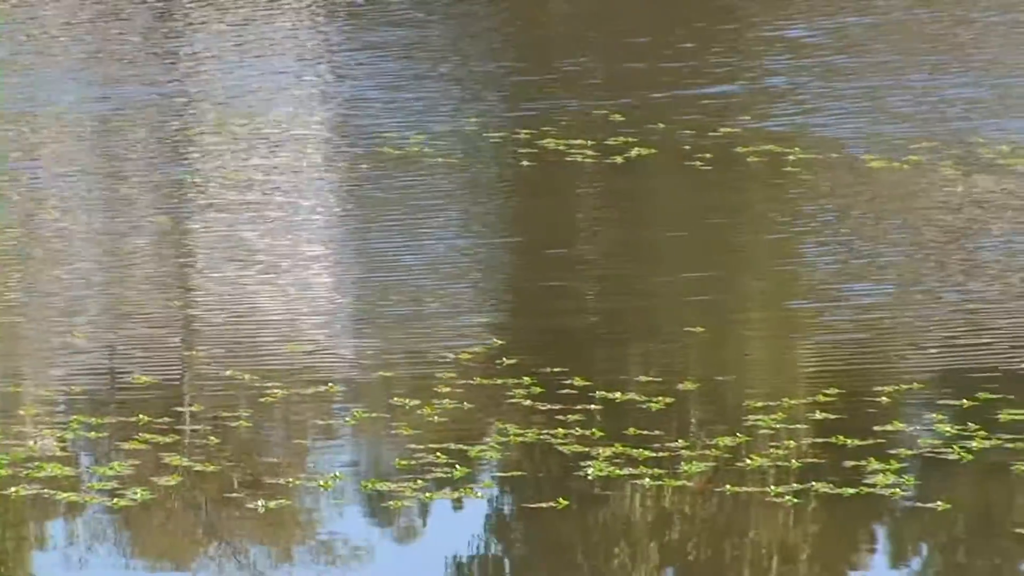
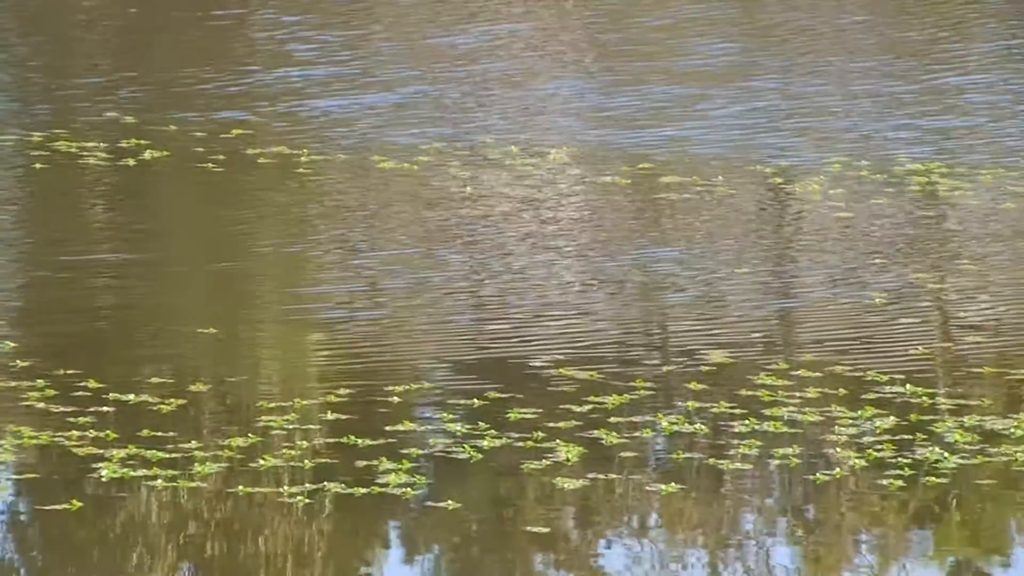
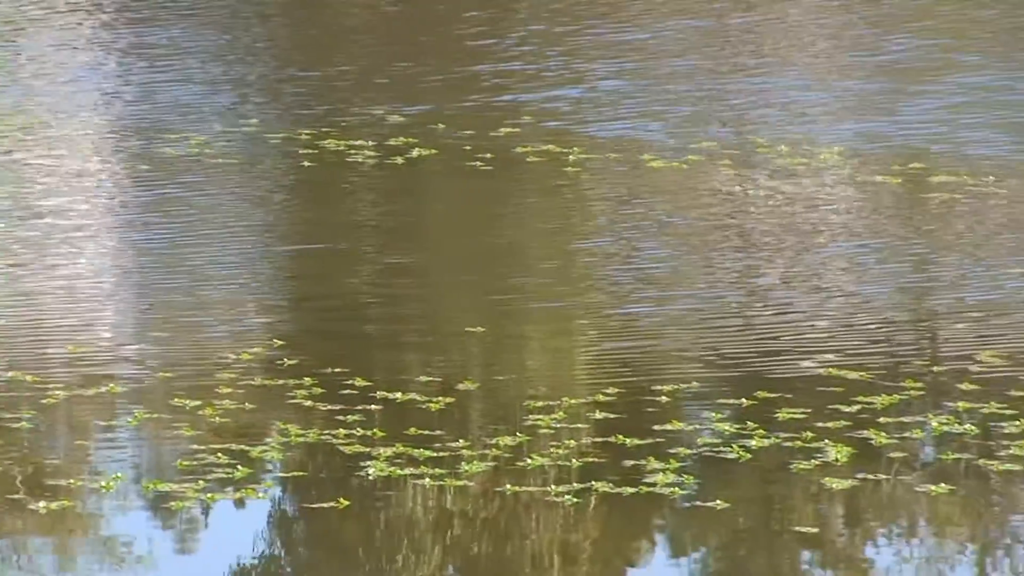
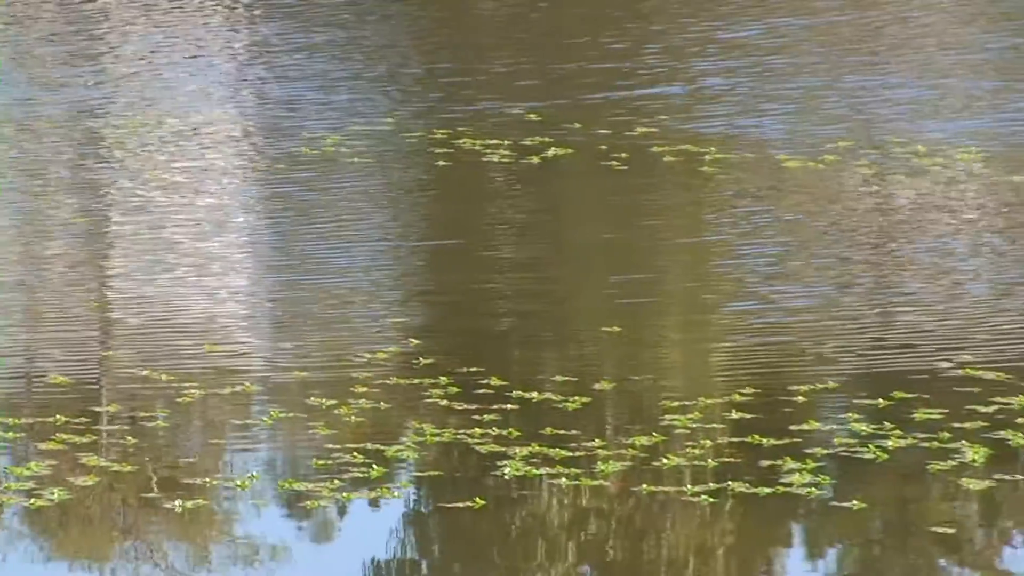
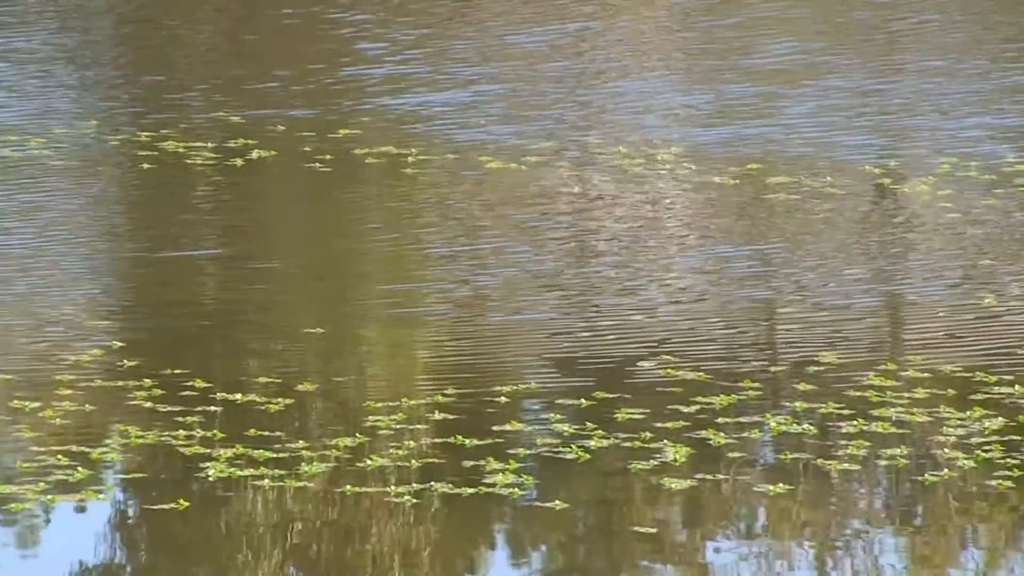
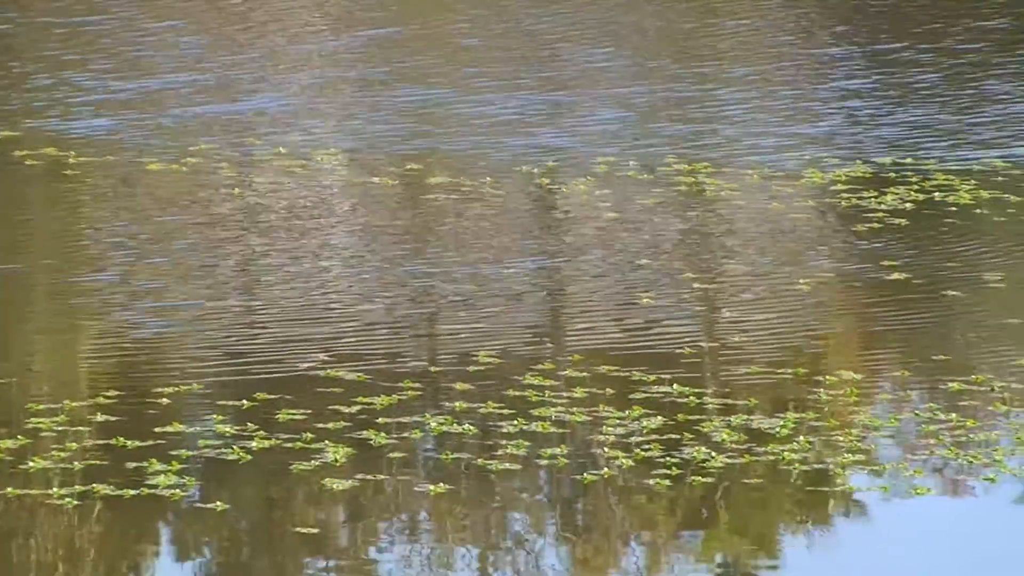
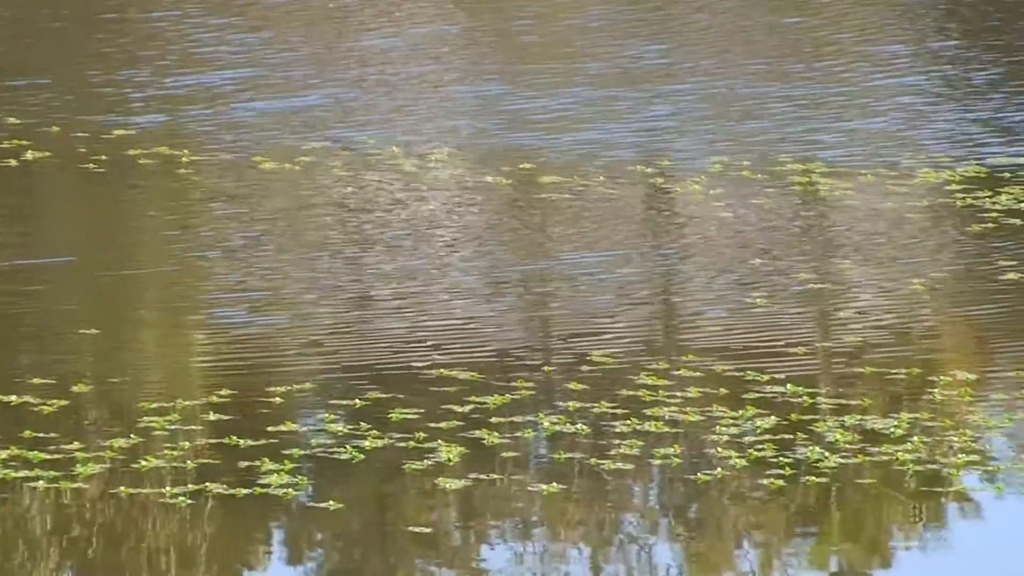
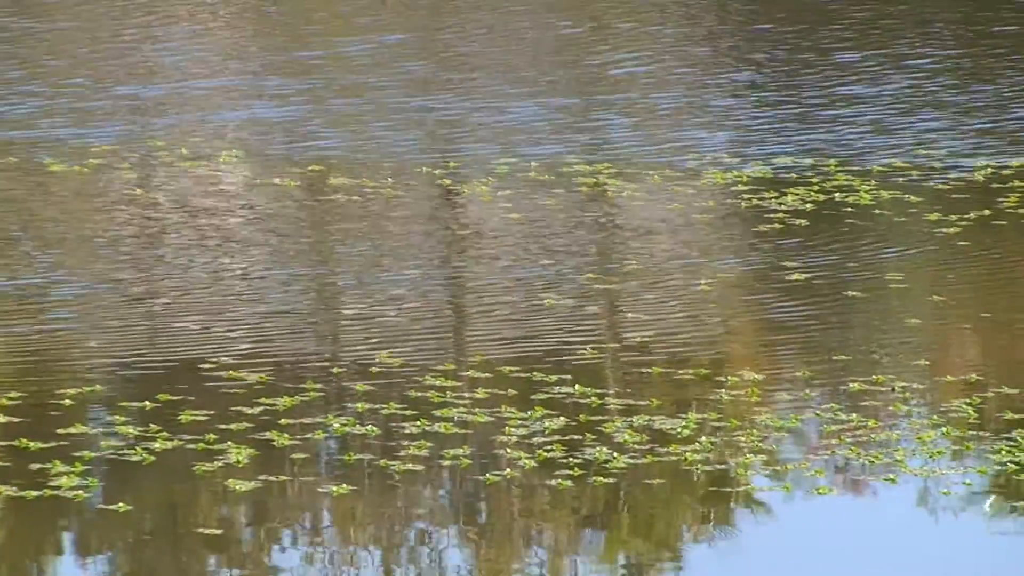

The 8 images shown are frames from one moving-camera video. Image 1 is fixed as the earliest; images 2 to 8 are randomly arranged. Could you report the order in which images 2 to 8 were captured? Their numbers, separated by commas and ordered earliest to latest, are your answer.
4, 3, 5, 2, 7, 6, 8
